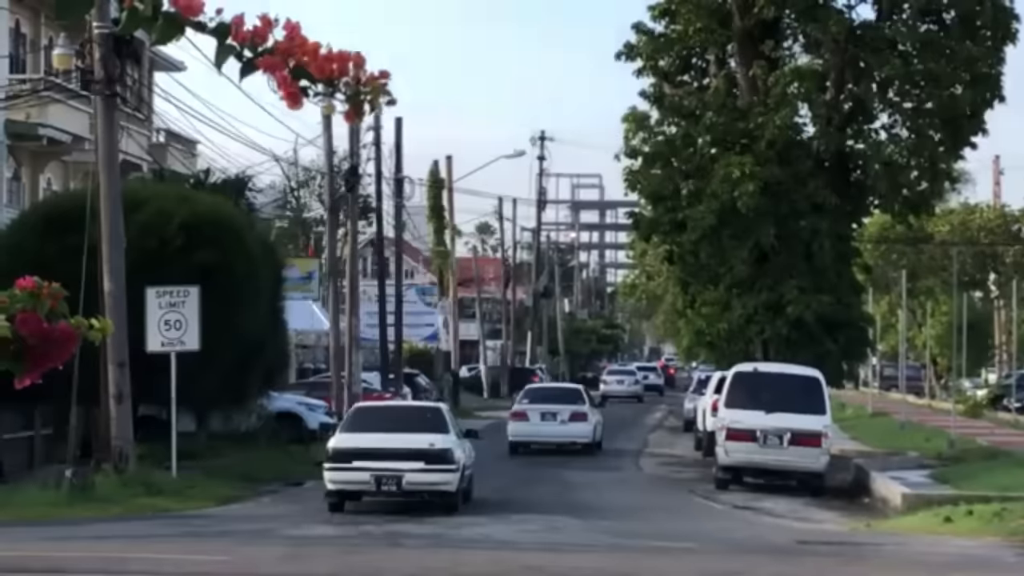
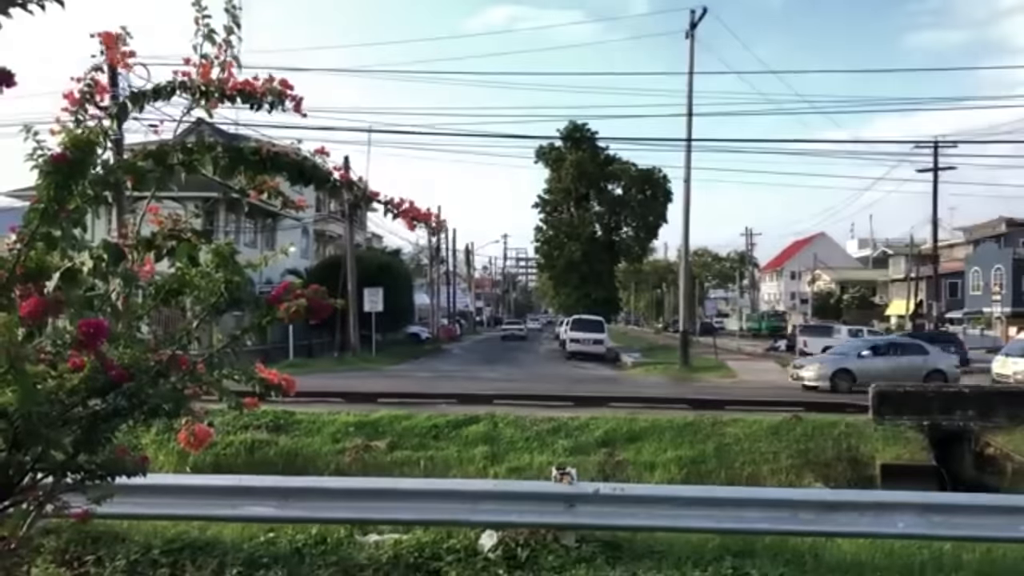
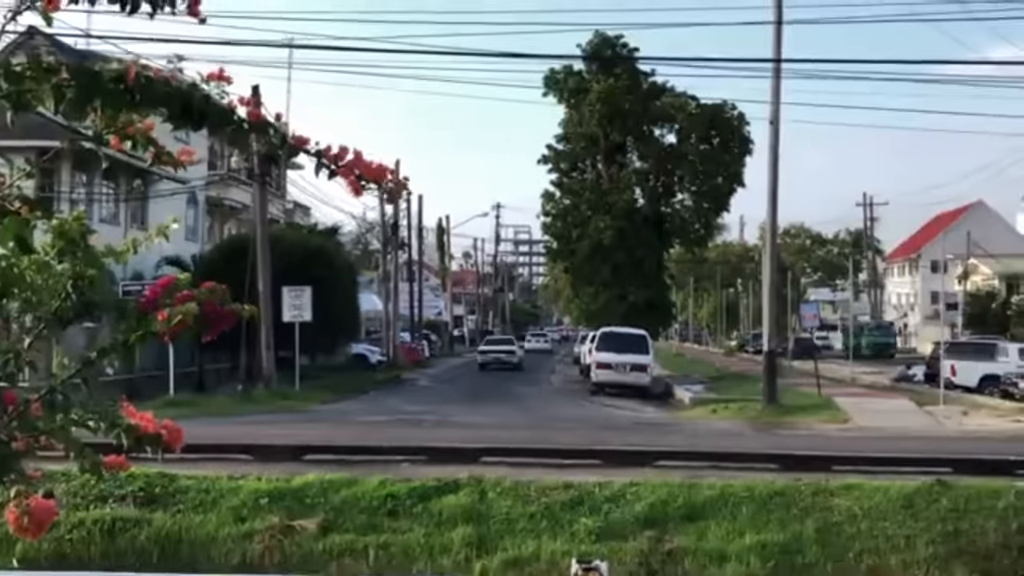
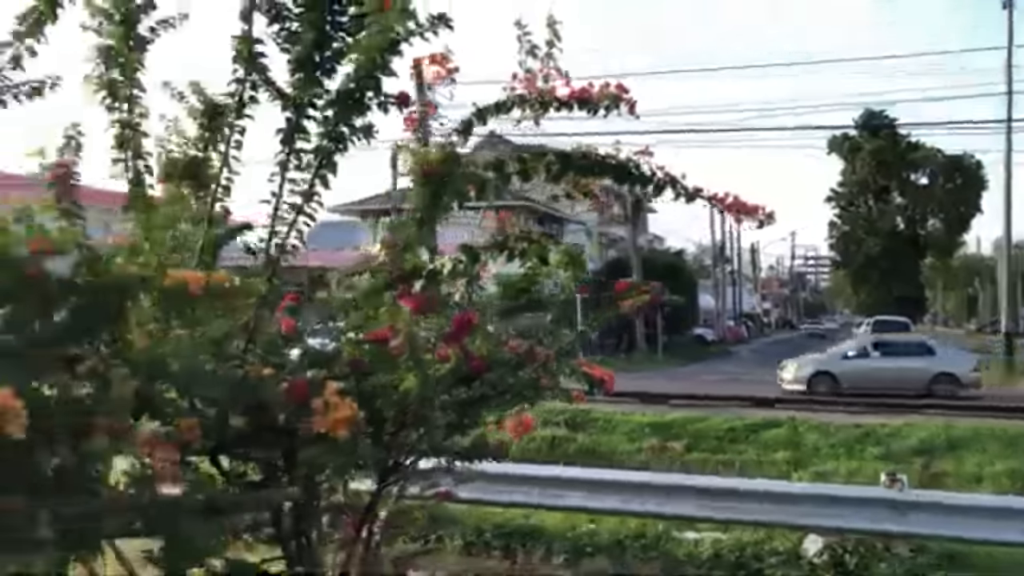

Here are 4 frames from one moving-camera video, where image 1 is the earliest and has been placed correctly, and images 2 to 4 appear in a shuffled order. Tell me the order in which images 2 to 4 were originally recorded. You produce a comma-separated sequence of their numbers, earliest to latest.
3, 2, 4
